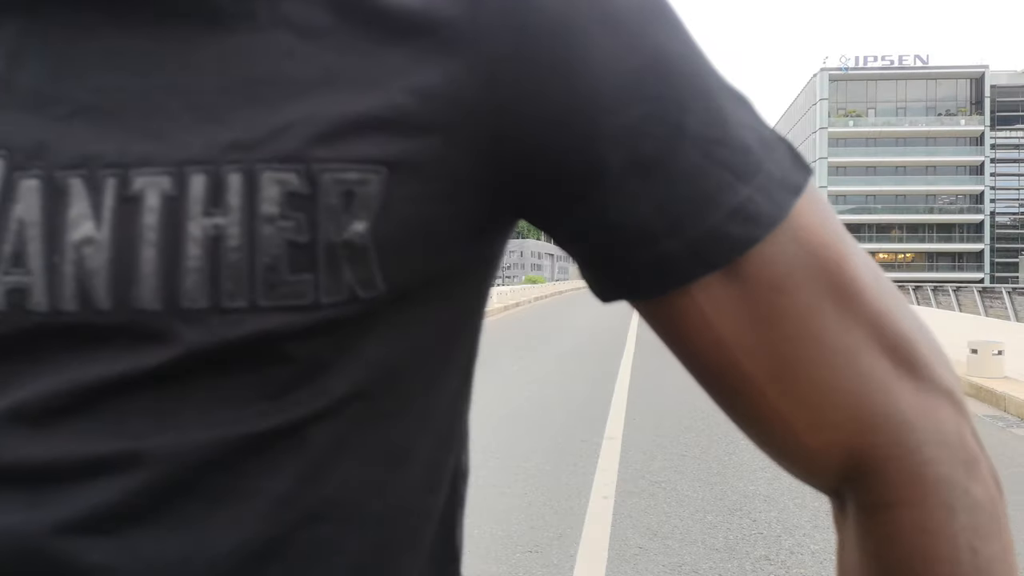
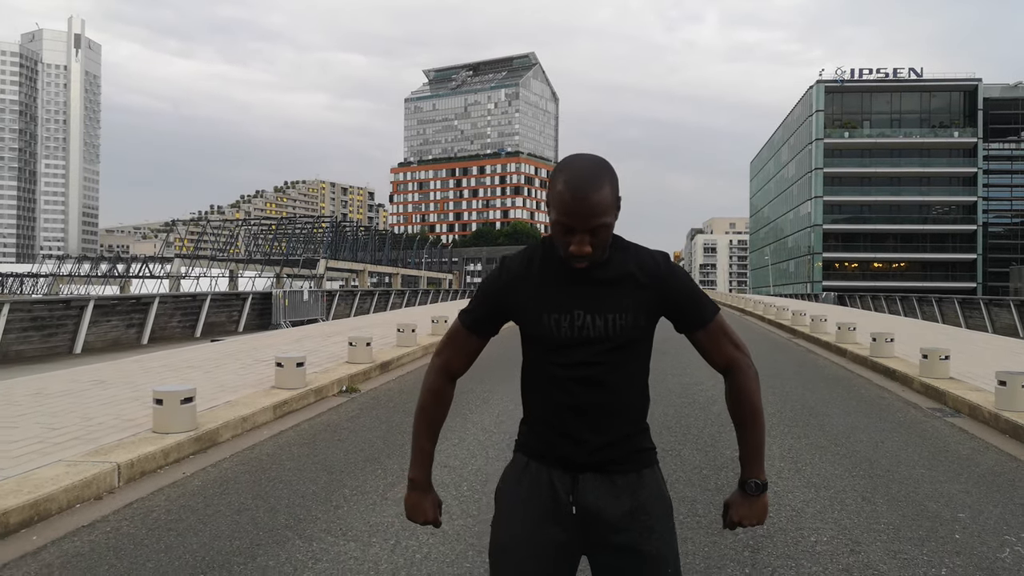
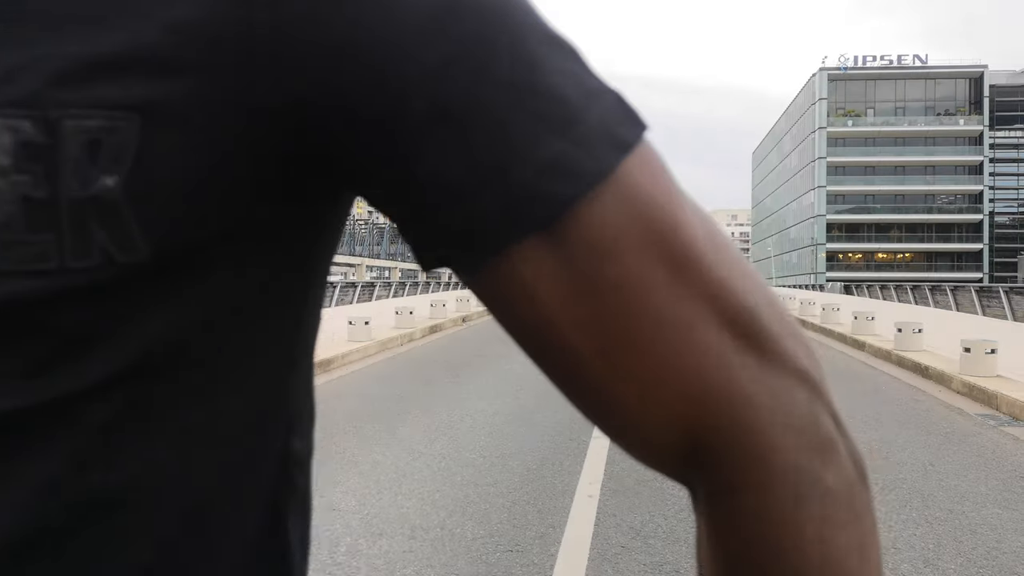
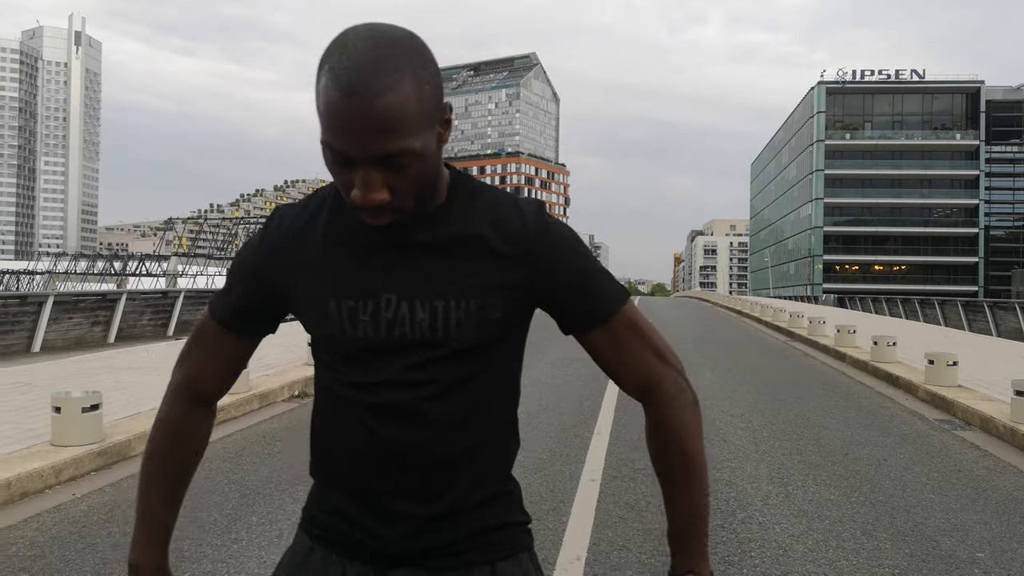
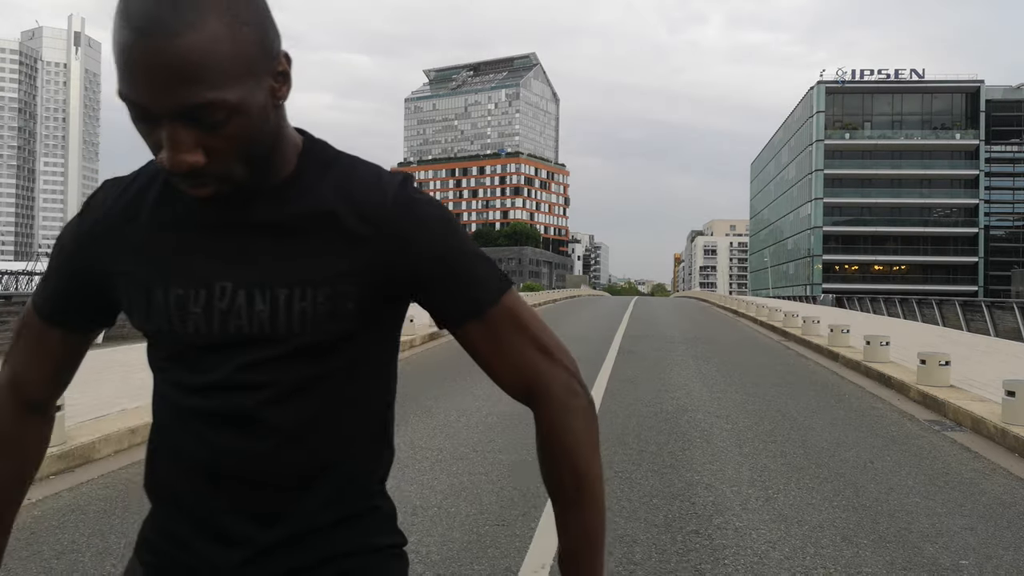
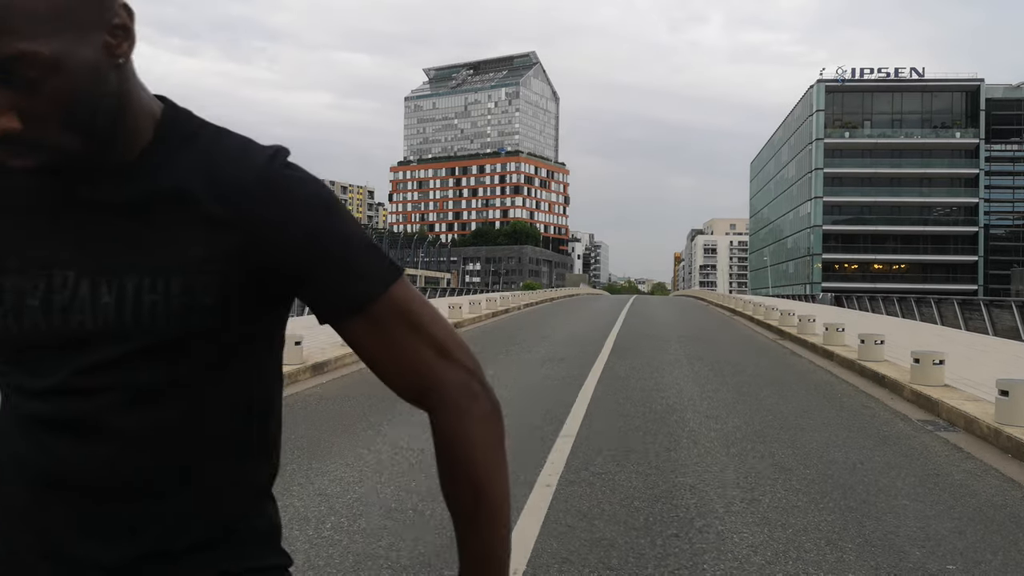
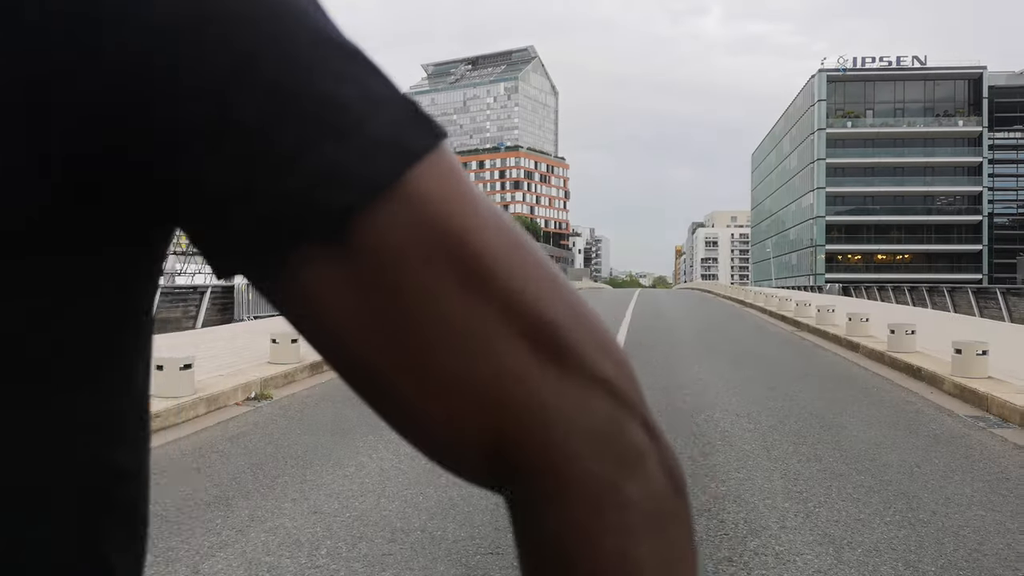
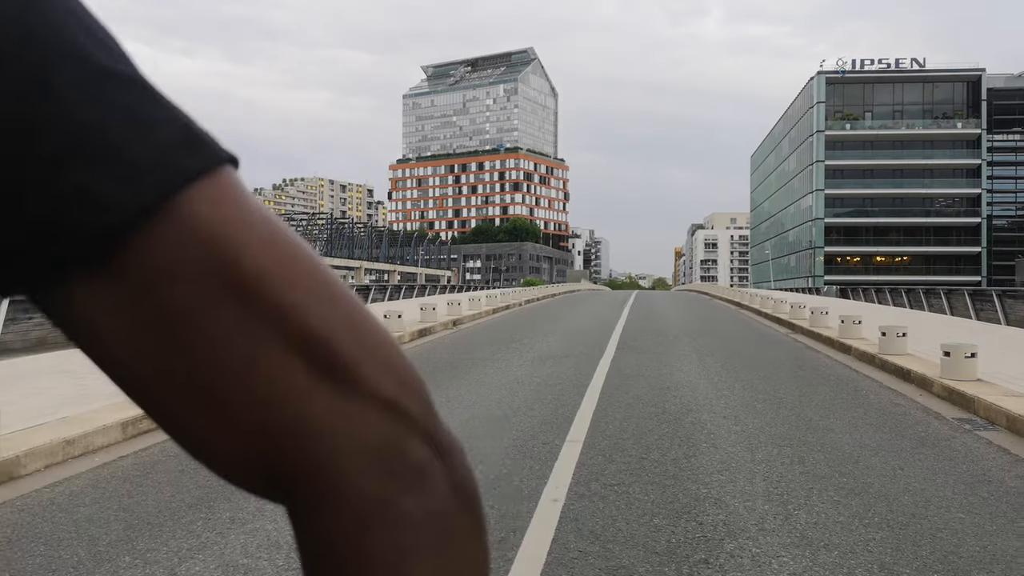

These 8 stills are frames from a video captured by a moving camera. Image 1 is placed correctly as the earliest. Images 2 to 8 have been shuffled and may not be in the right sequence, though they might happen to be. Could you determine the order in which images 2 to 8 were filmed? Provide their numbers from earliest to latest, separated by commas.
3, 7, 8, 6, 5, 4, 2
